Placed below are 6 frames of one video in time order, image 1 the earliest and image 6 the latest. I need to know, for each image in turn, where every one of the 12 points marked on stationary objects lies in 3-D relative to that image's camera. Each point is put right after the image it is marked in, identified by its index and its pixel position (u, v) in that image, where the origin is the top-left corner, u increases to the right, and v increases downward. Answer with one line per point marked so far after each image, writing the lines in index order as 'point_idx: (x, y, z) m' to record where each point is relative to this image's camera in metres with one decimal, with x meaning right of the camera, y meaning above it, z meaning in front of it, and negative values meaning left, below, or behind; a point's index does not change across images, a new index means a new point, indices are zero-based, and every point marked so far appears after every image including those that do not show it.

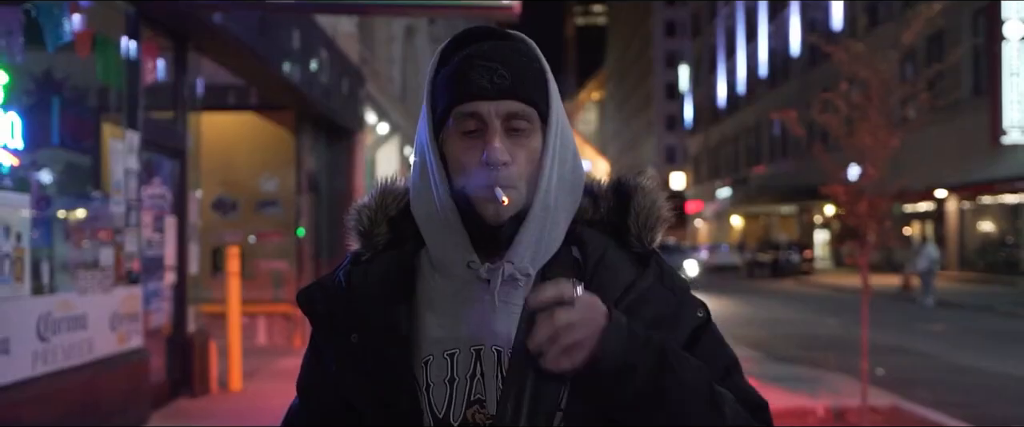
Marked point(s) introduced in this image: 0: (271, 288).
0: (-3.2, -1.0, +12.1) m
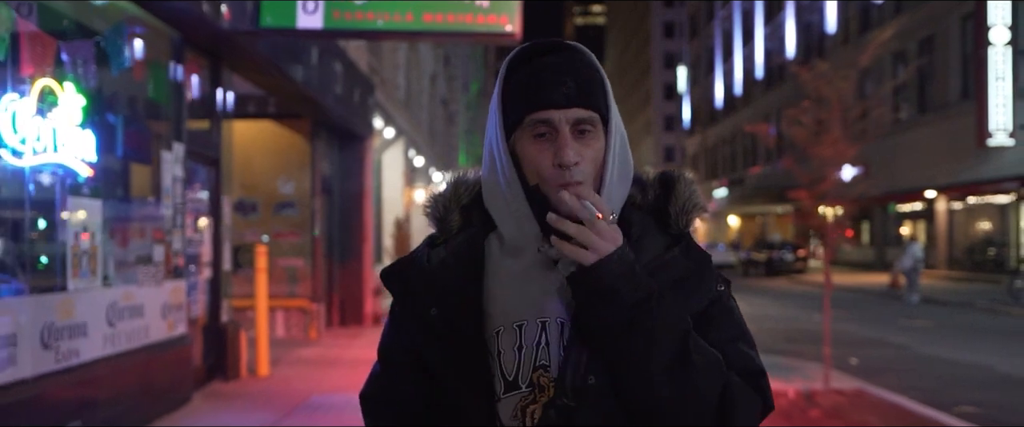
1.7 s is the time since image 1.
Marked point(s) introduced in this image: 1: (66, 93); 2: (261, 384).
0: (-3.2, -1.0, +12.9) m
1: (-2.8, +0.8, +5.8) m
2: (-2.4, -1.6, +8.7) m
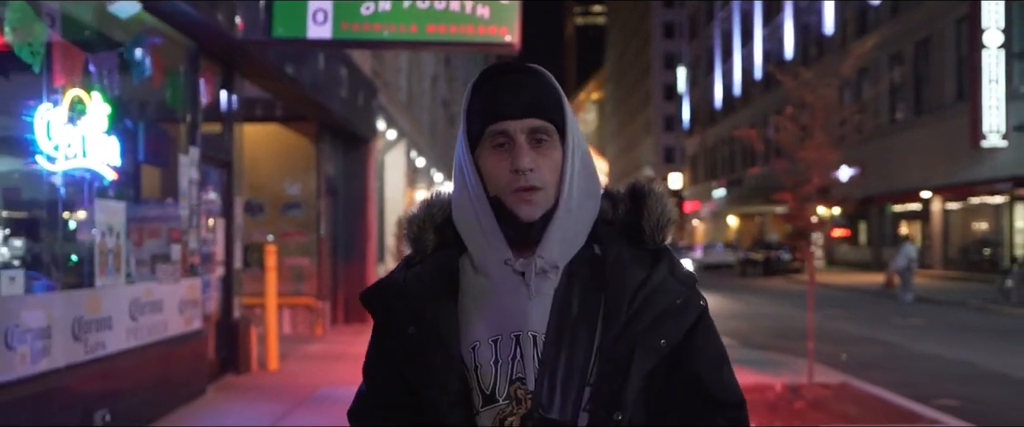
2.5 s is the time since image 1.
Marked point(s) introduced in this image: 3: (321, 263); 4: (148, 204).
0: (-3.2, -1.0, +13.3) m
1: (-2.8, +0.8, +6.2) m
2: (-2.4, -1.6, +9.1) m
3: (-2.8, -0.7, +13.4) m
4: (-2.8, +0.1, +7.1) m
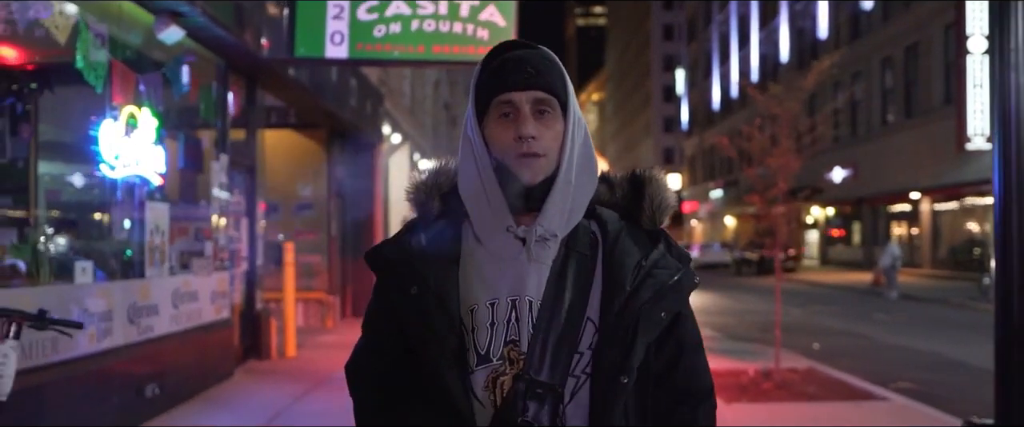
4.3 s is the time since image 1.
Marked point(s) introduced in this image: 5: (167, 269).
0: (-3.2, -1.0, +14.2) m
1: (-2.9, +0.8, +7.1) m
2: (-2.5, -1.7, +10.0) m
3: (-2.8, -0.7, +14.3) m
4: (-2.9, +0.1, +8.0) m
5: (-2.8, -0.5, +7.4) m
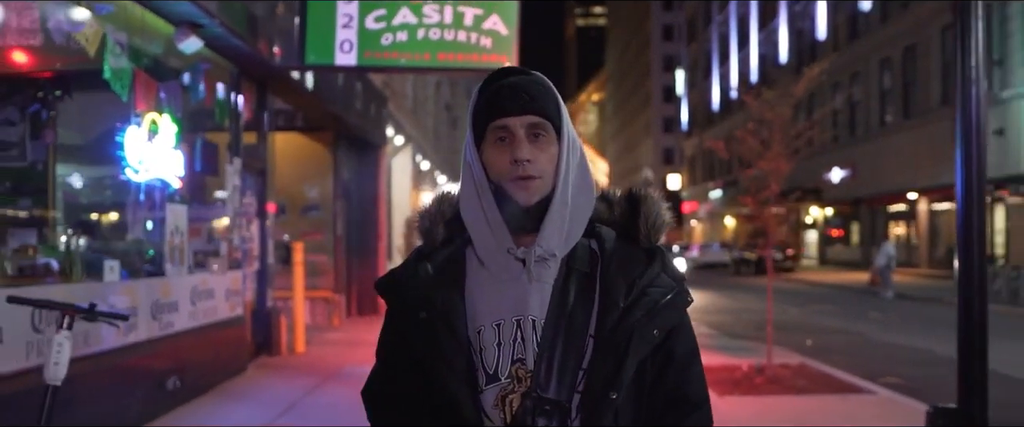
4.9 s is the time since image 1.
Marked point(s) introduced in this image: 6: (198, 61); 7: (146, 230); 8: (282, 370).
0: (-3.2, -1.0, +14.6) m
1: (-2.9, +0.8, +7.4) m
2: (-2.4, -1.7, +10.4) m
3: (-2.8, -0.7, +14.7) m
4: (-2.9, +0.1, +8.4) m
5: (-2.8, -0.5, +7.8) m
6: (-2.9, +1.4, +8.4) m
7: (-2.9, -0.1, +7.2) m
8: (-2.5, -1.7, +9.7) m
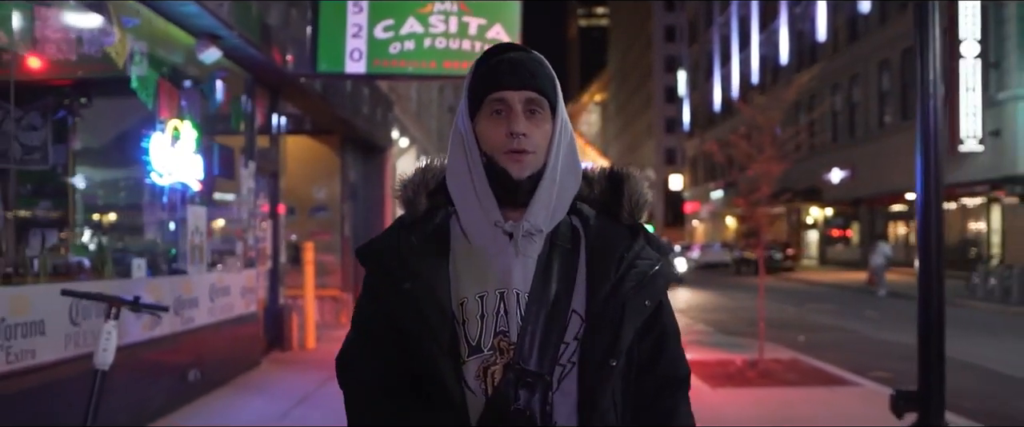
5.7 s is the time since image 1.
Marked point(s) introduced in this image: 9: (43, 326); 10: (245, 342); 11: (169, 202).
0: (-3.2, -1.0, +15.0) m
1: (-2.8, +0.7, +7.8) m
2: (-2.4, -1.7, +10.8) m
3: (-2.8, -0.8, +15.1) m
4: (-2.8, 0.0, +8.8) m
5: (-2.8, -0.5, +8.2) m
6: (-2.9, +1.4, +8.8) m
7: (-2.9, -0.1, +7.6) m
8: (-2.4, -1.7, +10.1) m
9: (-2.9, -0.7, +5.6) m
10: (-2.7, -1.3, +9.2) m
11: (-2.9, +0.1, +7.6) m
